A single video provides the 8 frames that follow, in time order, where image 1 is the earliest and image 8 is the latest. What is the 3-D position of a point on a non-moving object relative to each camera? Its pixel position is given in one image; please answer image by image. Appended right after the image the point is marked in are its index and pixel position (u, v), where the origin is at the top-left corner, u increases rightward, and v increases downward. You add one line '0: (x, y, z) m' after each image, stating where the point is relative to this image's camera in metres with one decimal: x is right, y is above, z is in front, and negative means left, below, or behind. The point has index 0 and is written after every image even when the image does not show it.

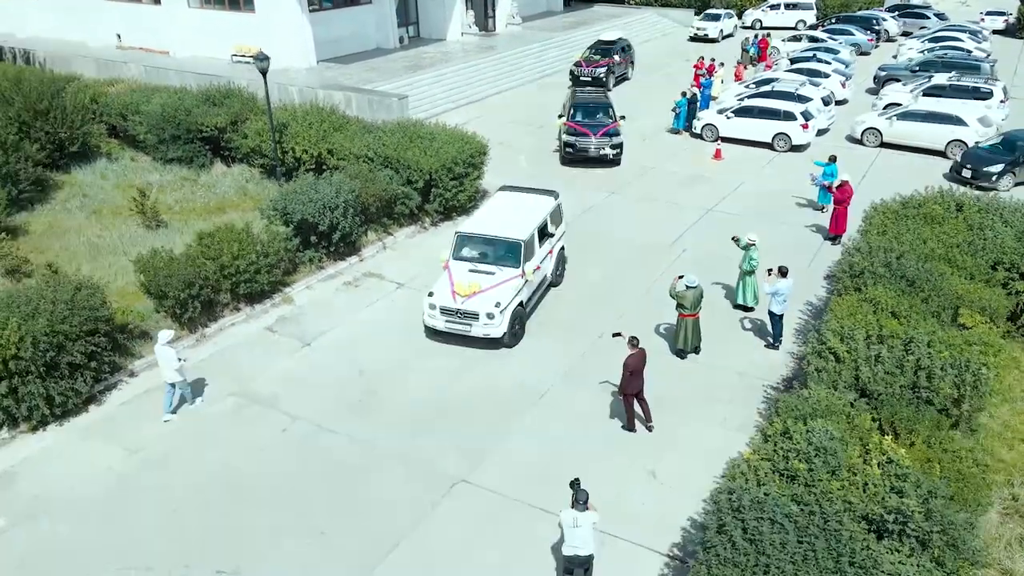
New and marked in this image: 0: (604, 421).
0: (+1.2, -1.7, +10.3) m
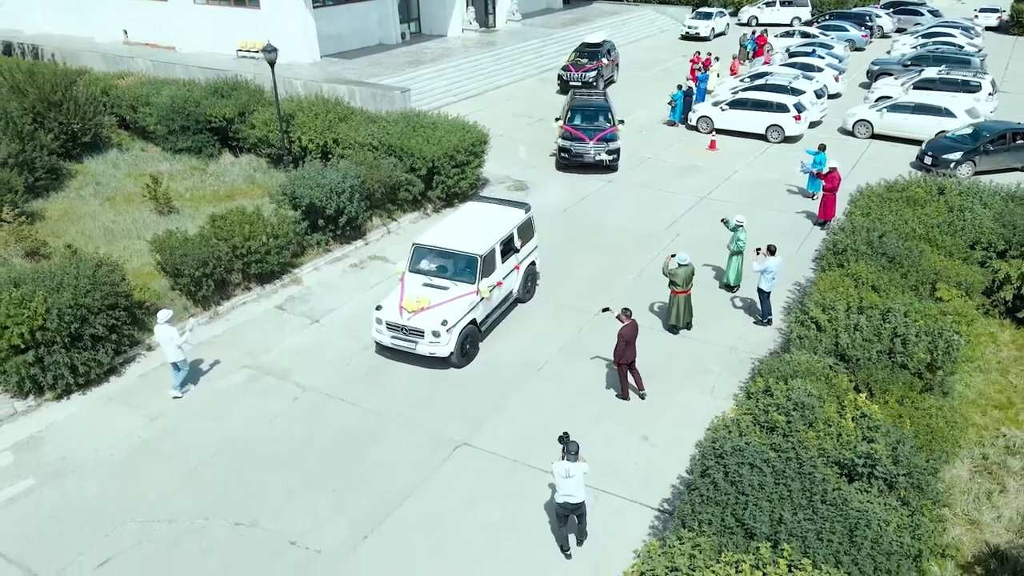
0: (+1.2, -1.4, +10.8) m
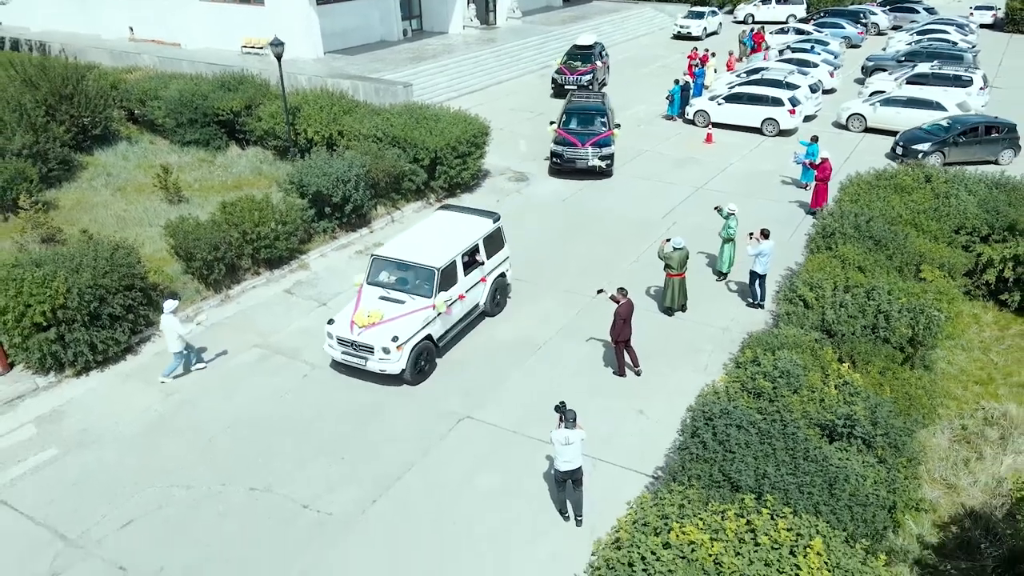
0: (+1.2, -1.1, +11.3) m
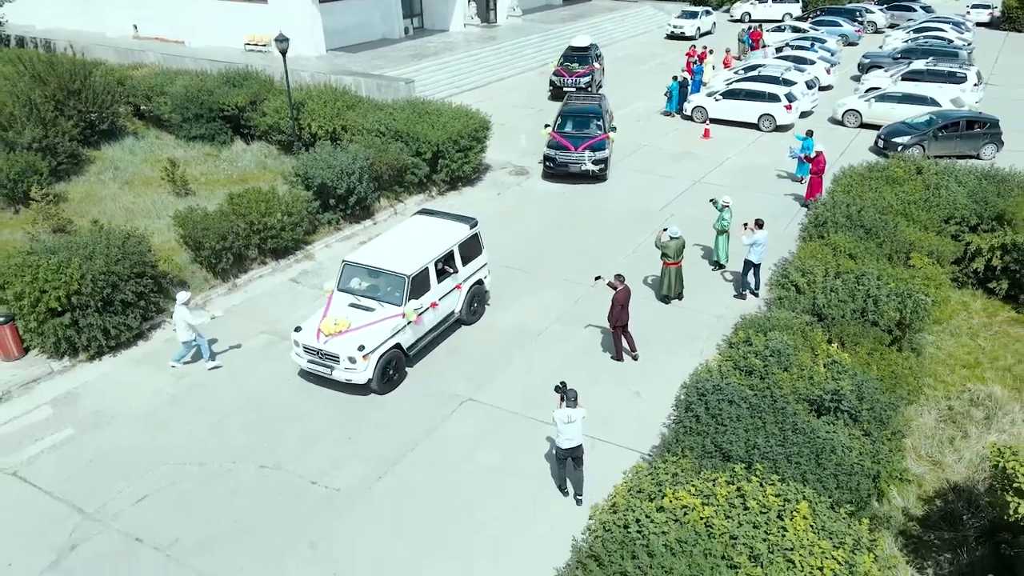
0: (+1.2, -0.9, +11.6) m
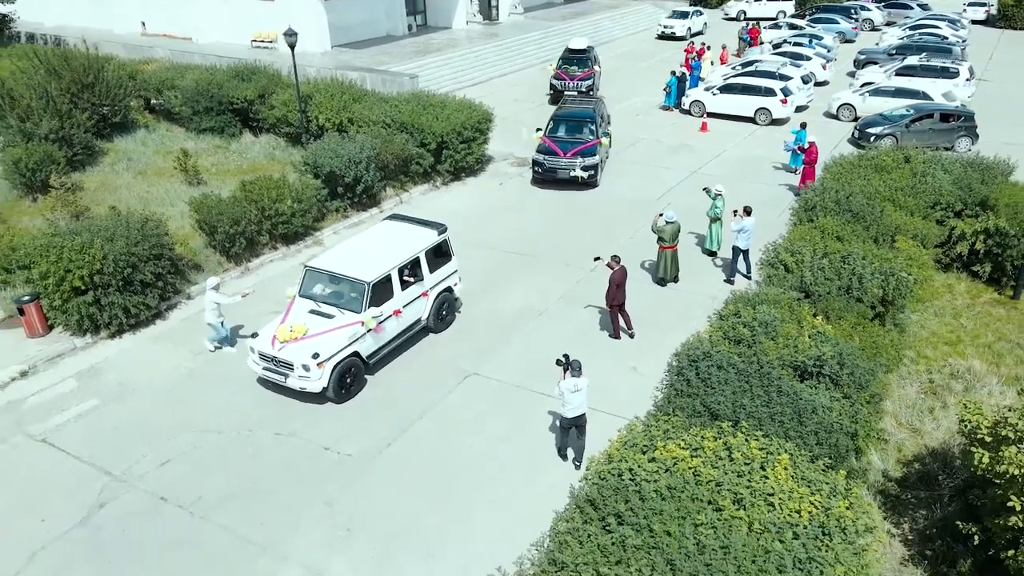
0: (+1.2, -0.7, +12.1) m
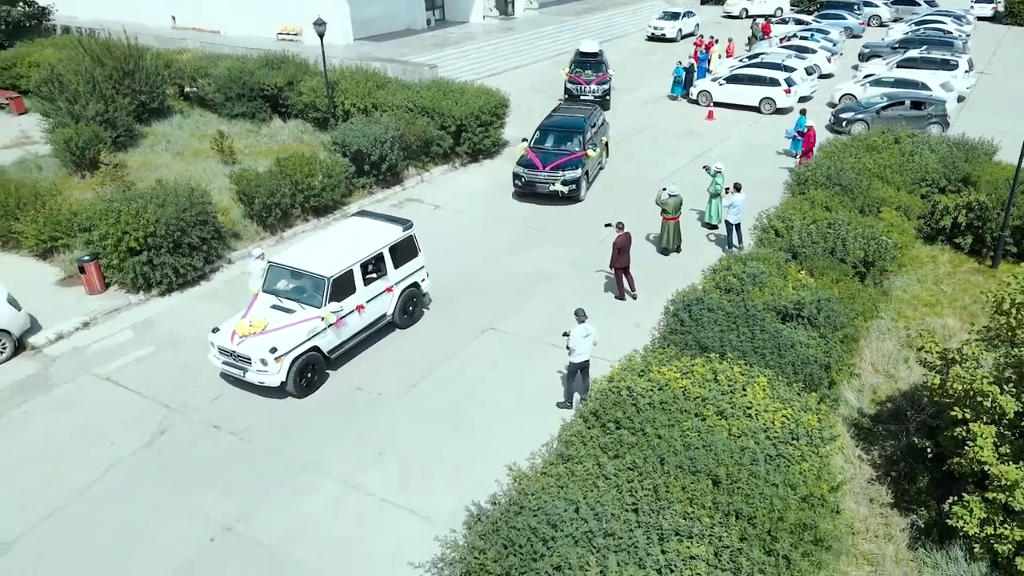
0: (+1.4, -0.1, +13.2) m
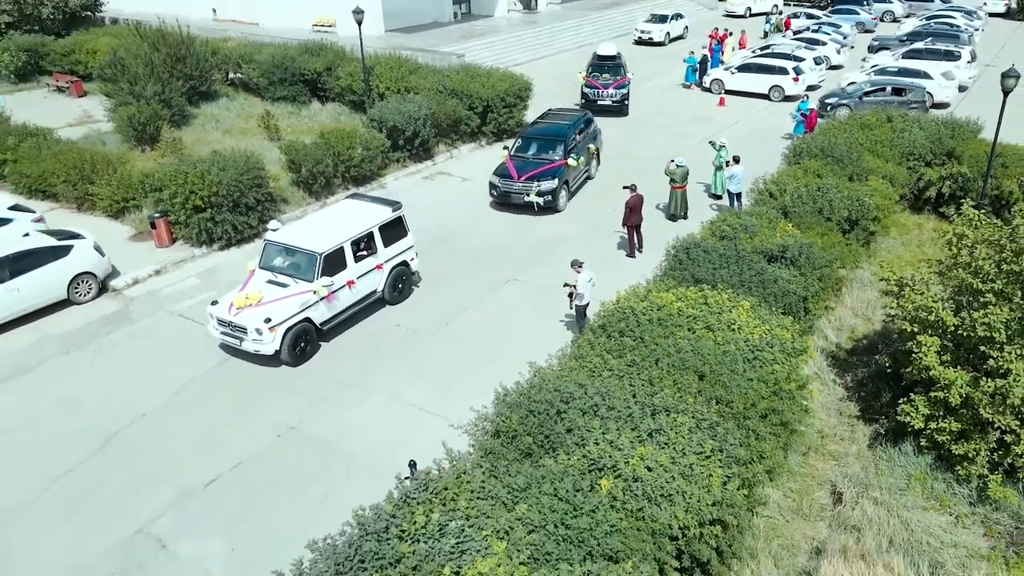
0: (+1.8, +0.6, +14.6) m
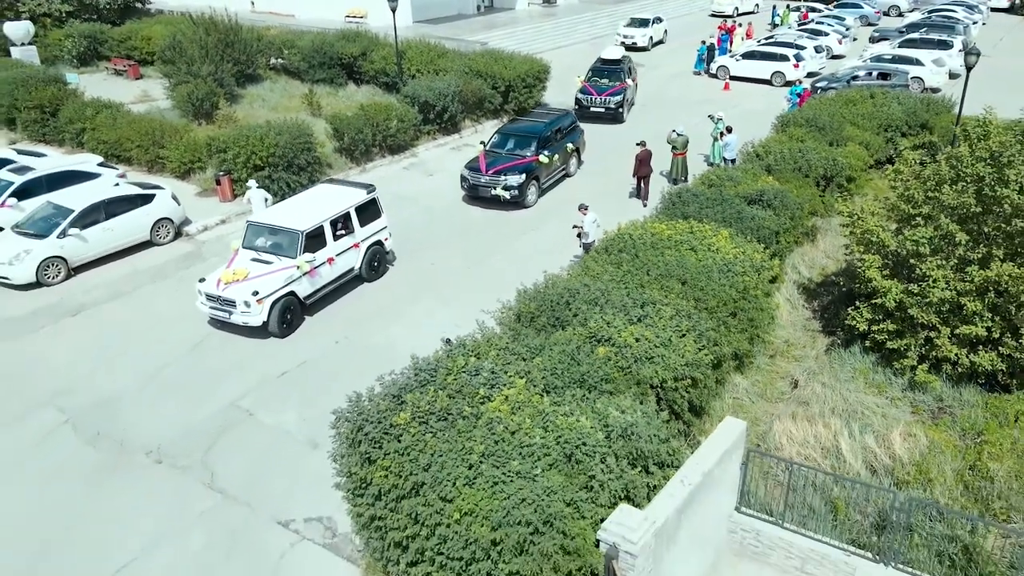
0: (+2.2, +1.6, +16.6) m
